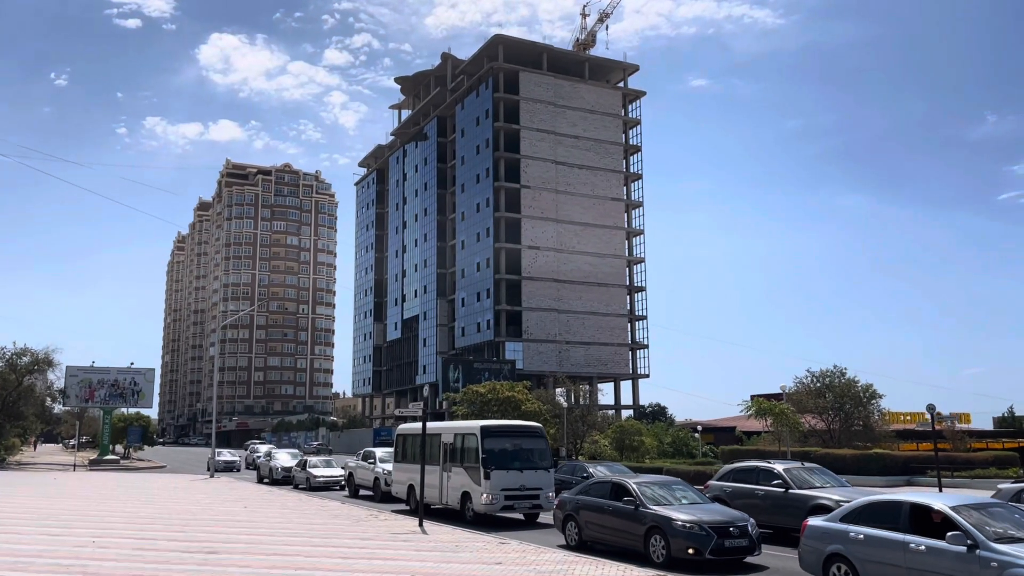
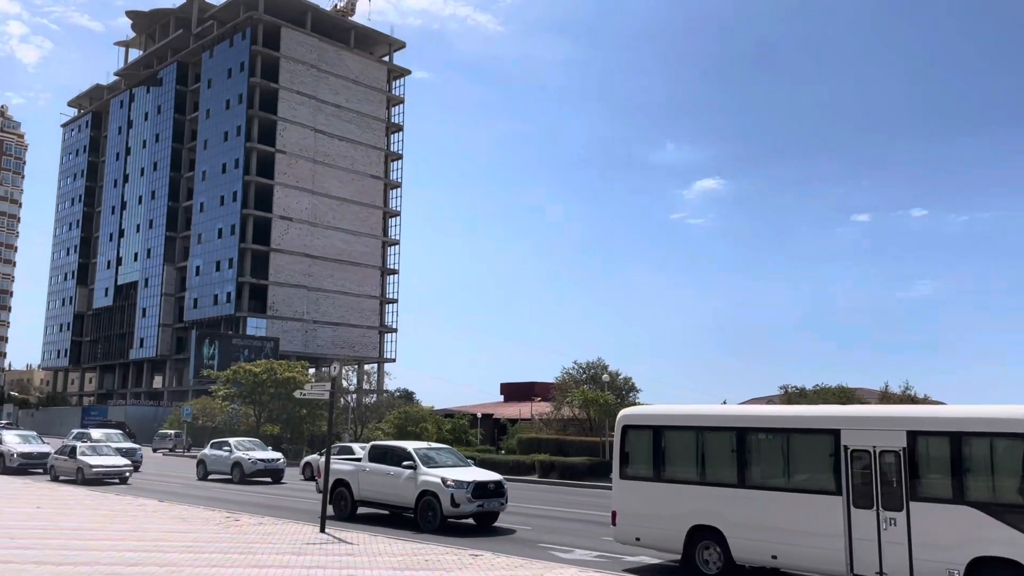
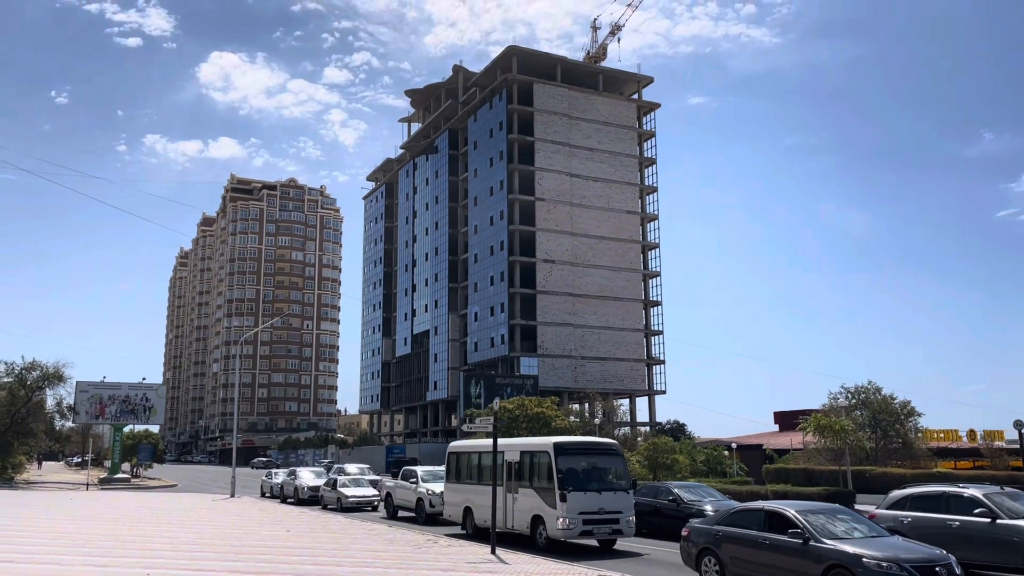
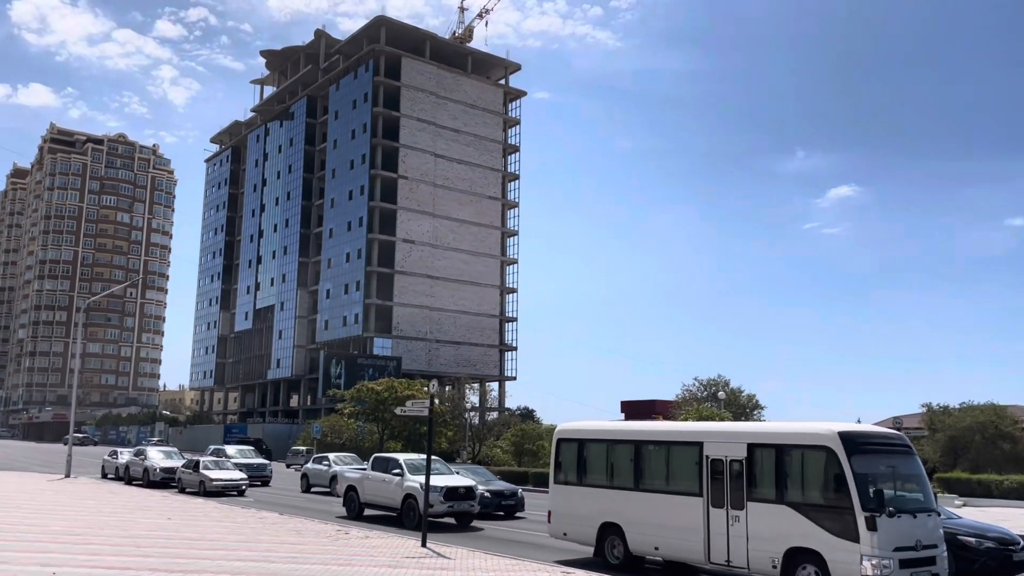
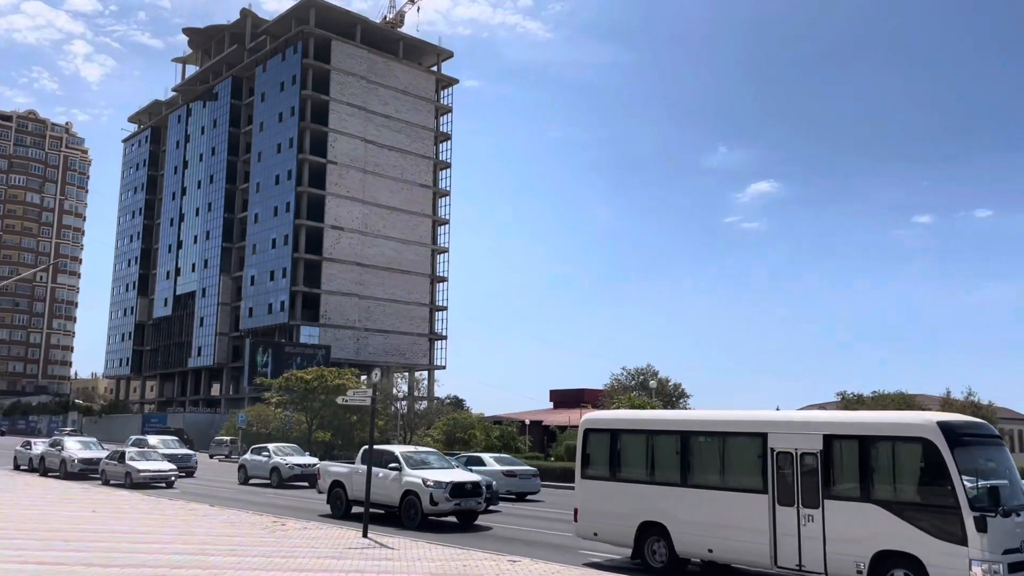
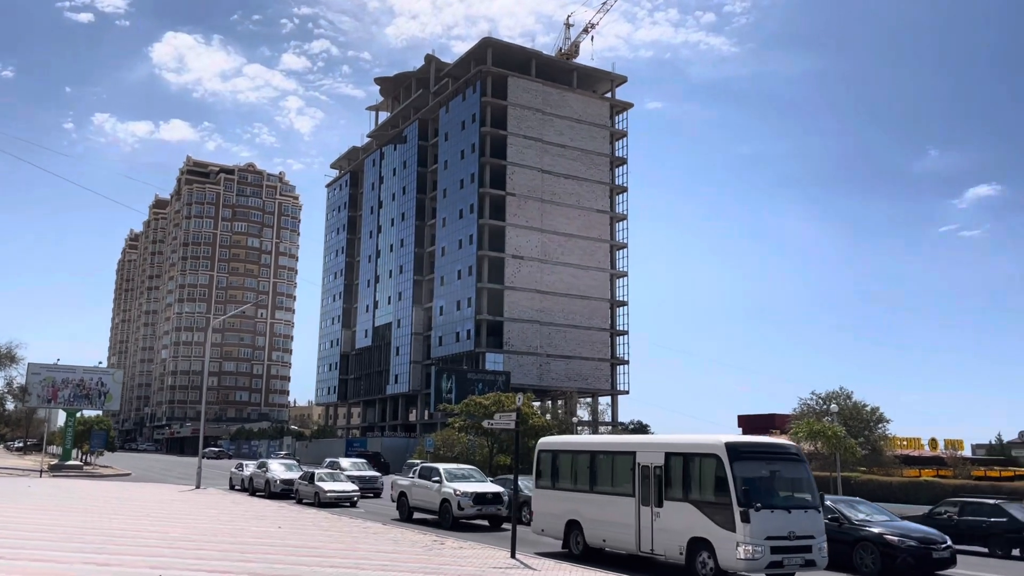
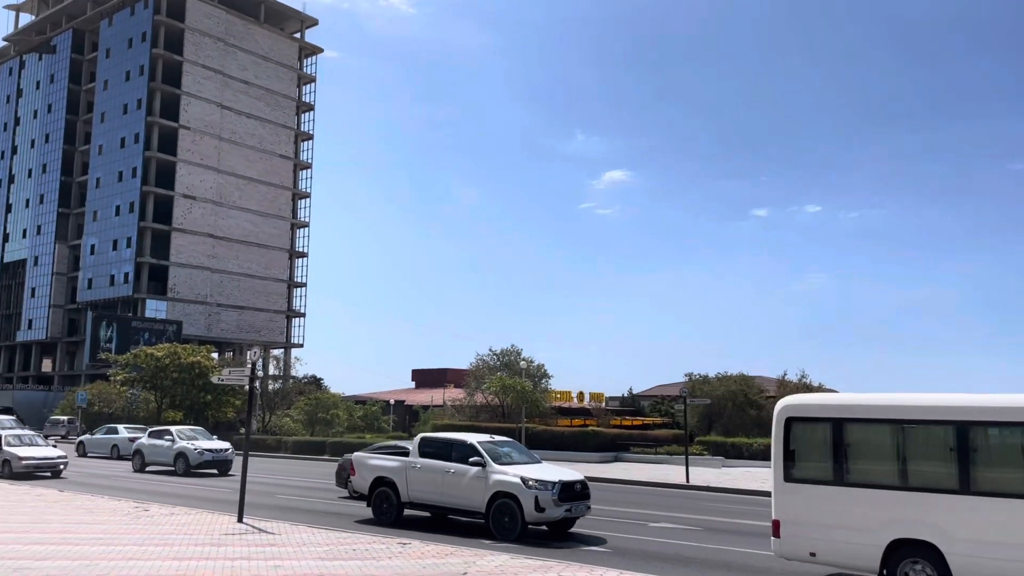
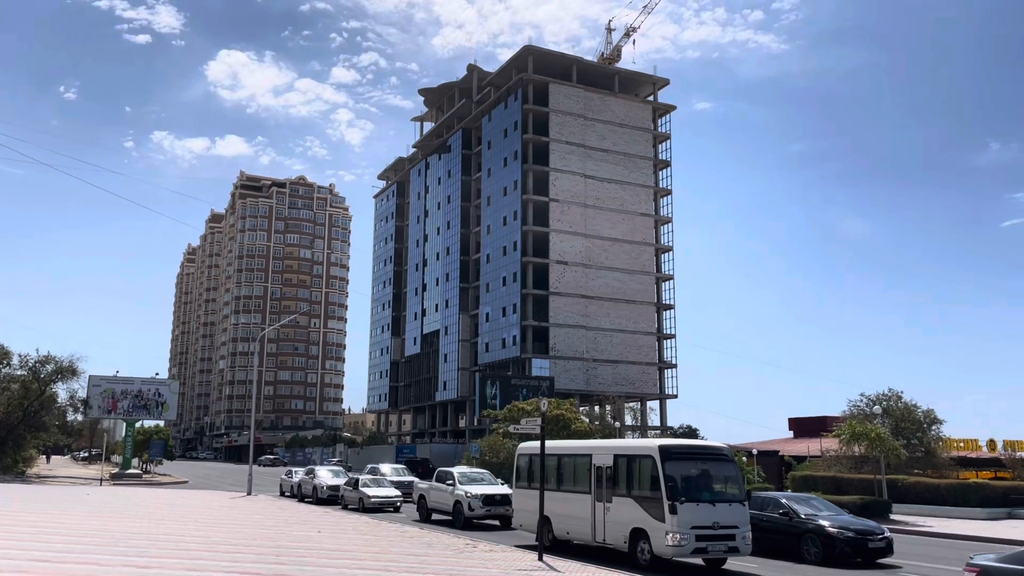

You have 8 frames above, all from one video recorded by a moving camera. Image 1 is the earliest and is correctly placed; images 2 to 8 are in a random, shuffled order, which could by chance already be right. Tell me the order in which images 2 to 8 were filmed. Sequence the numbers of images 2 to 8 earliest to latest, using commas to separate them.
3, 8, 6, 4, 5, 2, 7
